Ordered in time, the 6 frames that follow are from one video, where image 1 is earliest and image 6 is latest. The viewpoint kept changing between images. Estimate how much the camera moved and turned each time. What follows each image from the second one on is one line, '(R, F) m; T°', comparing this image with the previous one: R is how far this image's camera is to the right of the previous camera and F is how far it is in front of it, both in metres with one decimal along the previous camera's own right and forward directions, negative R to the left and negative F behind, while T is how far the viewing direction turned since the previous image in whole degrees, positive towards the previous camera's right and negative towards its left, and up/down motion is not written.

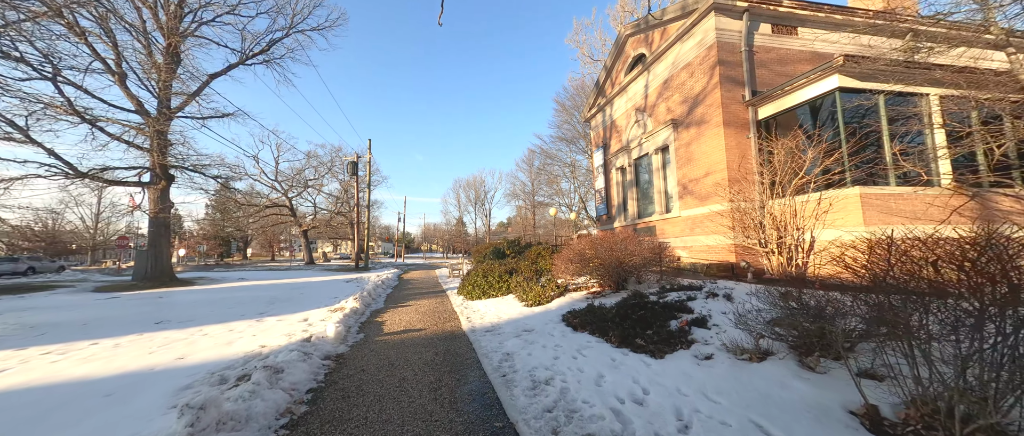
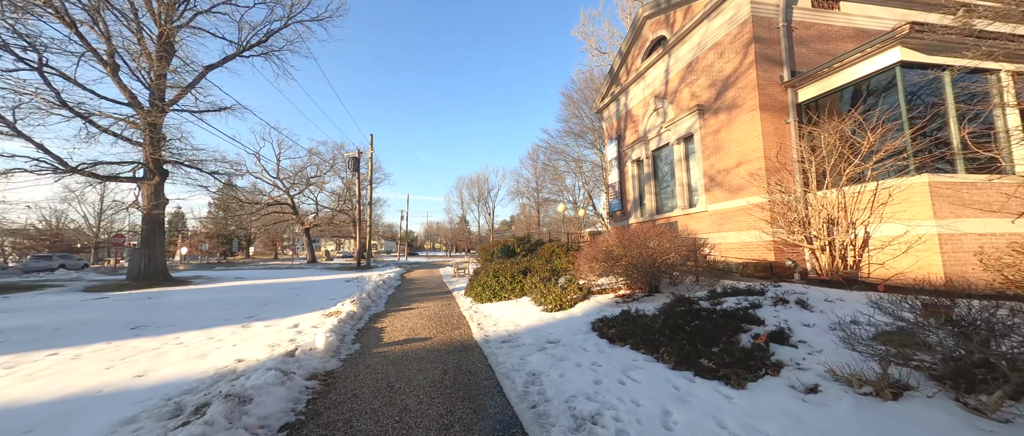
(-0.3, +0.8) m; 0°
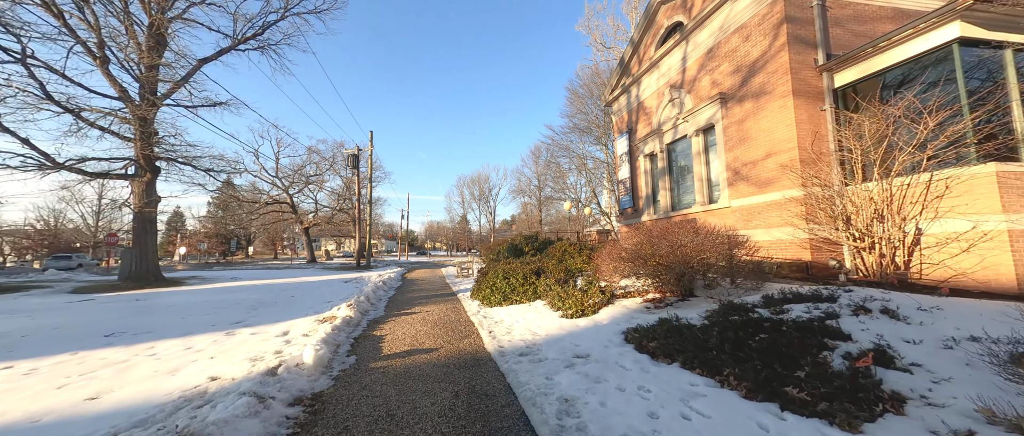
(-0.2, +0.7) m; 0°
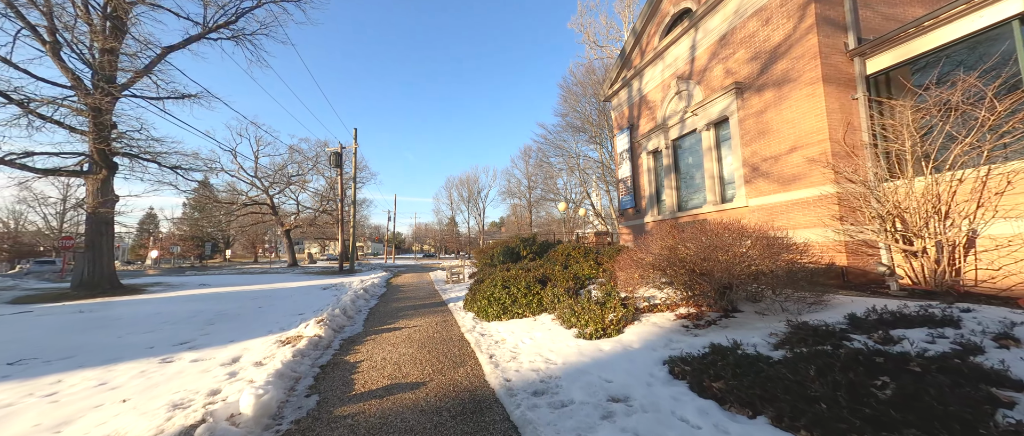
(-0.2, +1.0) m; +2°
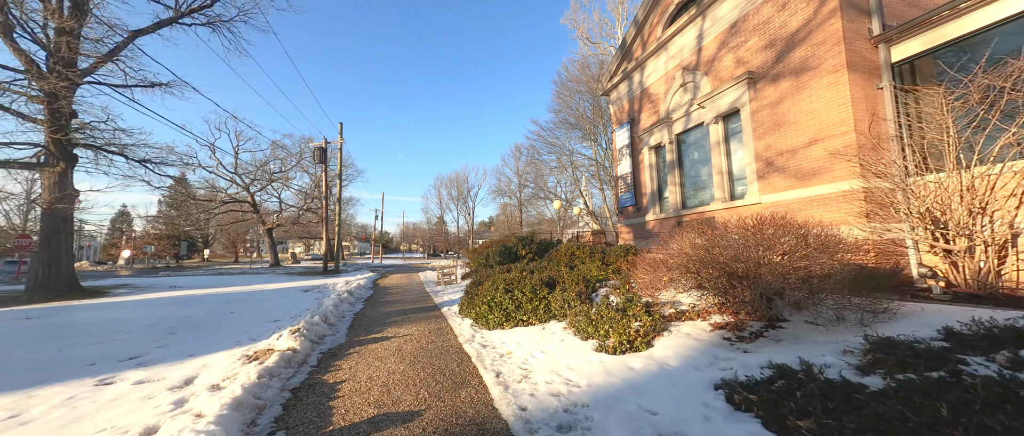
(-0.2, +0.7) m; +2°
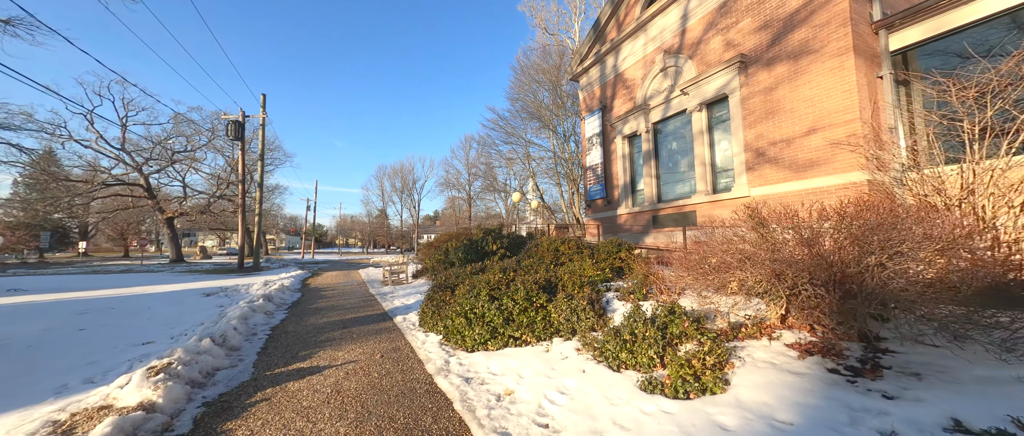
(-0.5, +1.4) m; +9°
